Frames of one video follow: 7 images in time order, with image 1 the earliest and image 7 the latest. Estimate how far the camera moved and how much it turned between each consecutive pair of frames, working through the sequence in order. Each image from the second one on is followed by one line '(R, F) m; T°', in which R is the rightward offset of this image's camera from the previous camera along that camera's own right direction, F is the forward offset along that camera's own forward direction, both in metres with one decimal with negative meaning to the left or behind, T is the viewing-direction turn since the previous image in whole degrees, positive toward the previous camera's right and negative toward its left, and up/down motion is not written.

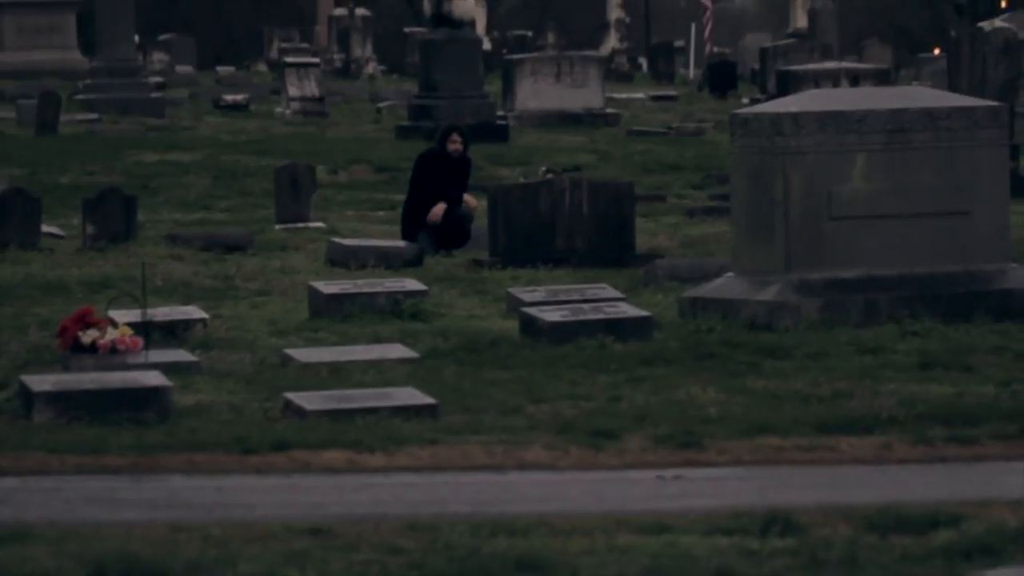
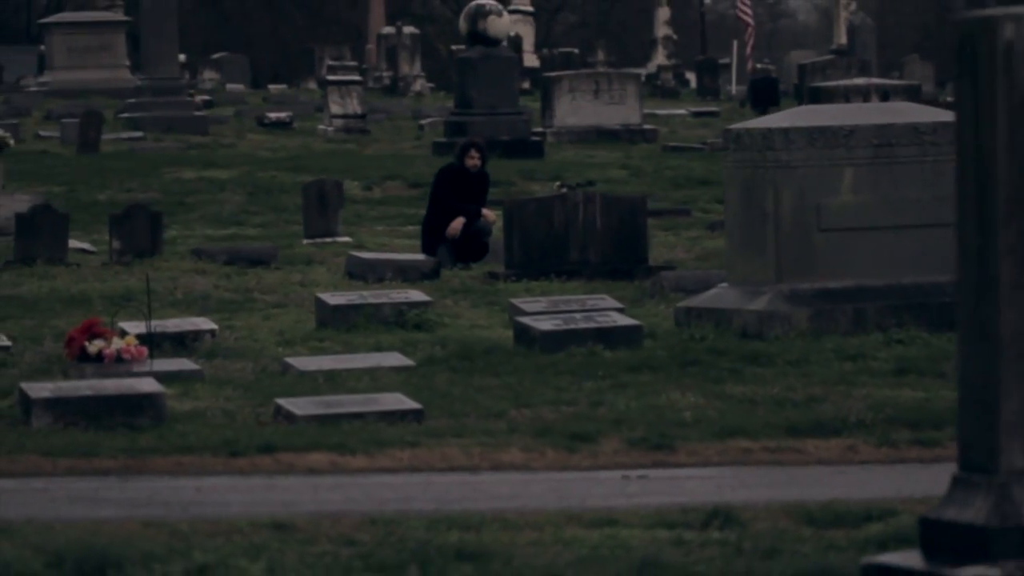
(+0.3, -0.5) m; -1°
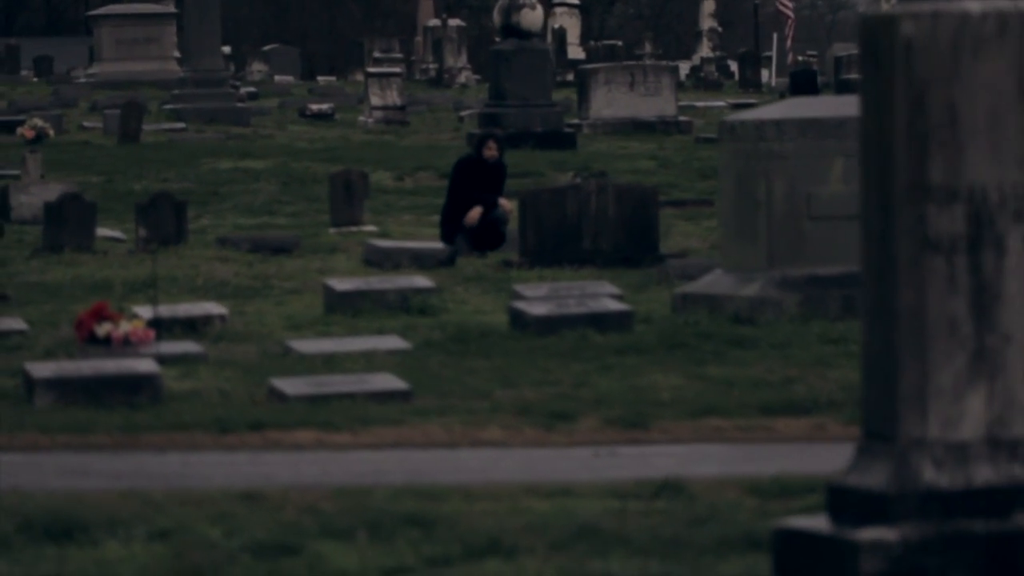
(+0.3, -0.6) m; -1°
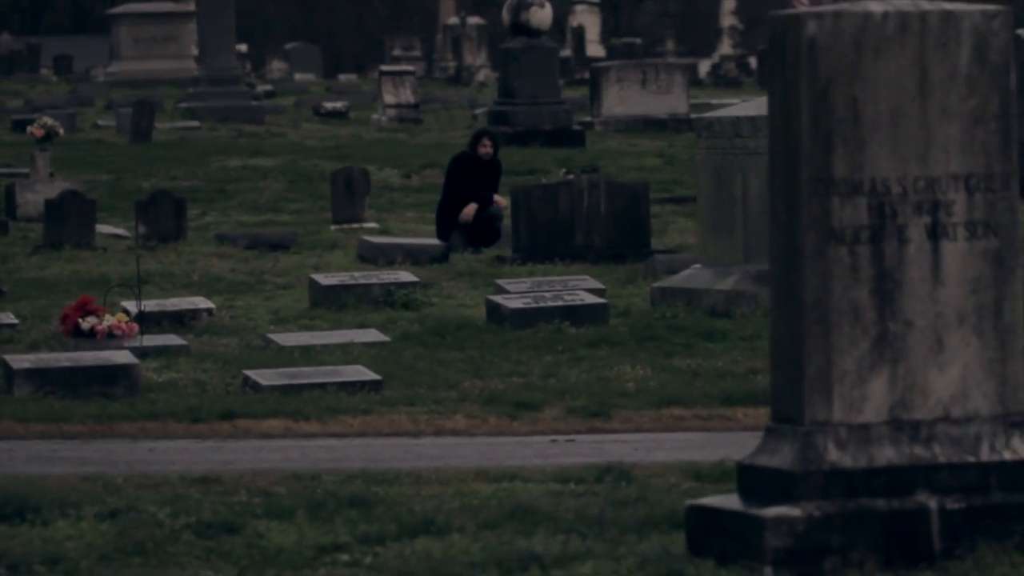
(+0.3, -0.4) m; -1°
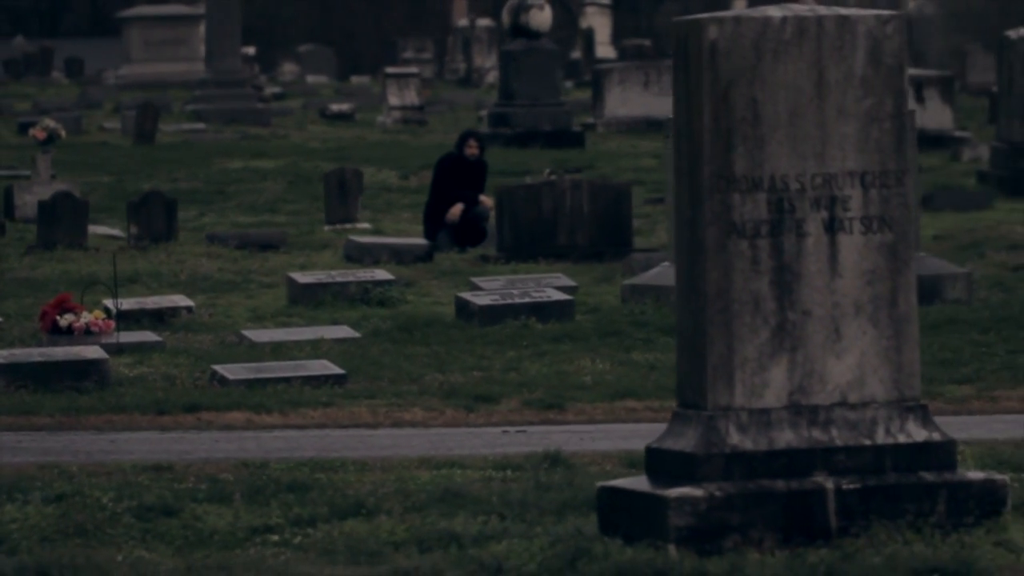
(+0.3, -0.5) m; 0°
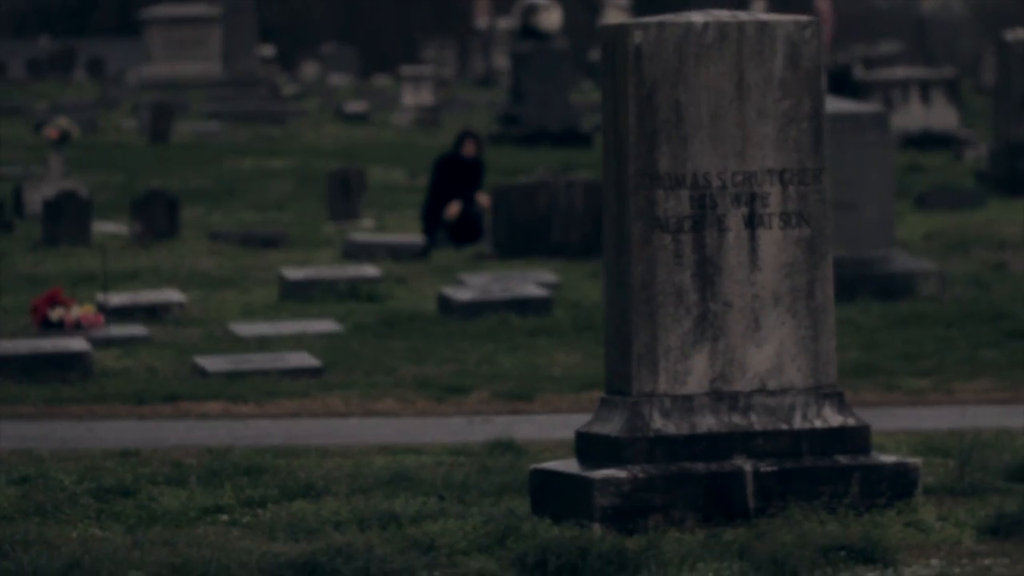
(+0.3, -0.5) m; -1°
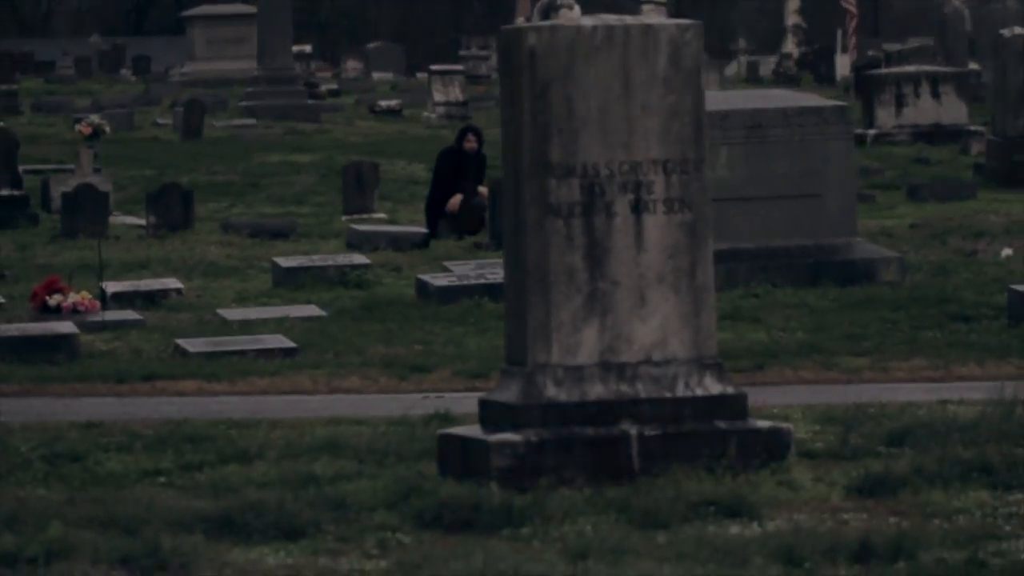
(+0.5, -1.0) m; -1°
